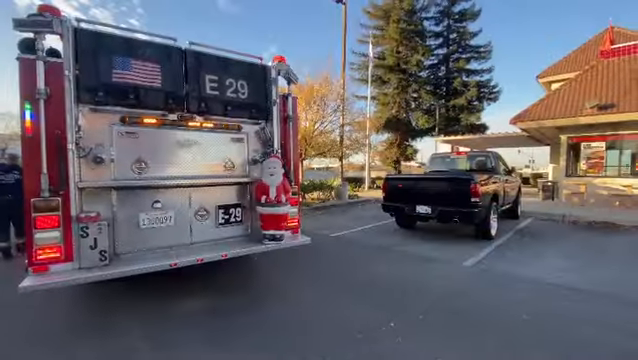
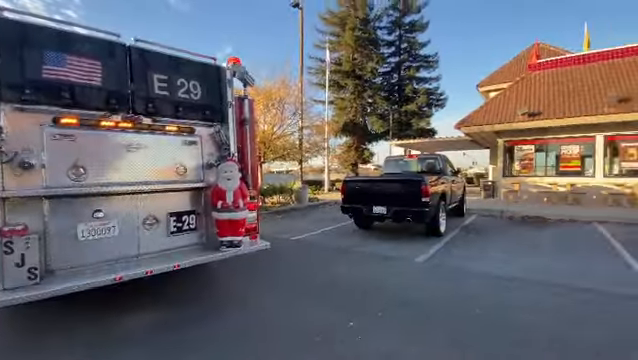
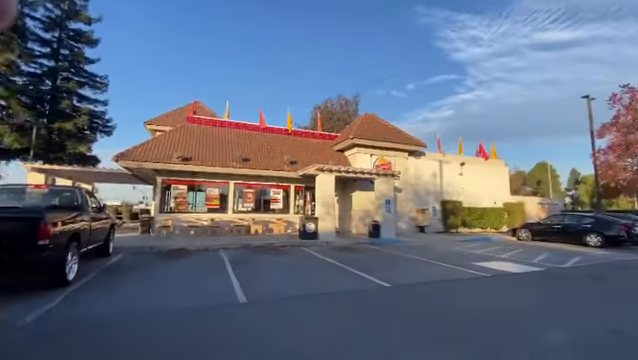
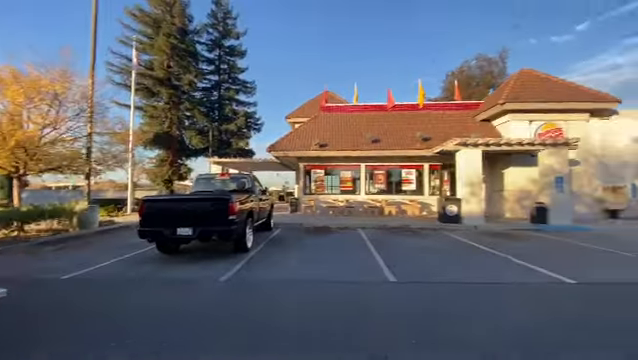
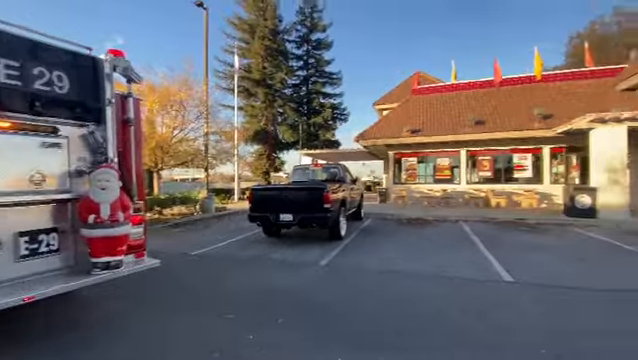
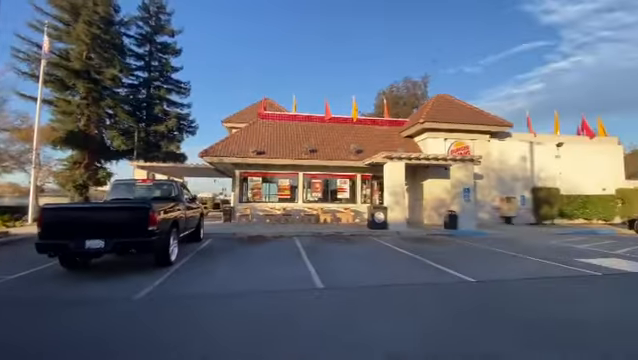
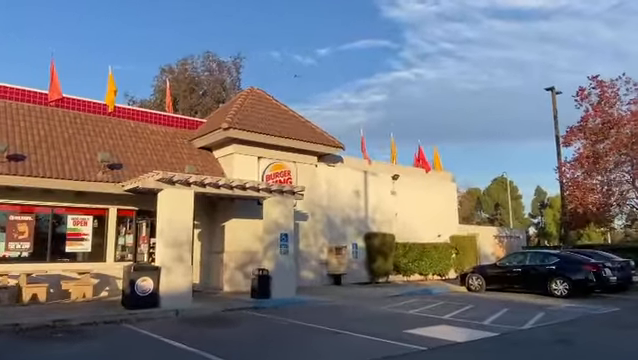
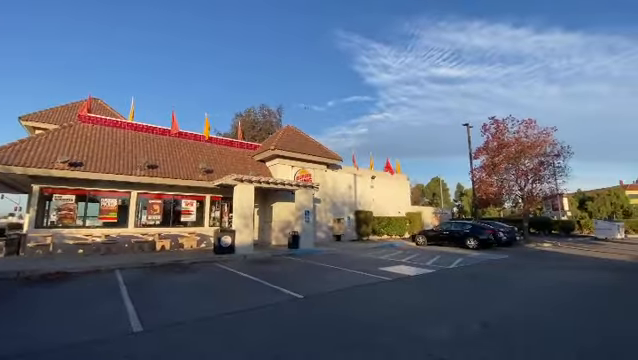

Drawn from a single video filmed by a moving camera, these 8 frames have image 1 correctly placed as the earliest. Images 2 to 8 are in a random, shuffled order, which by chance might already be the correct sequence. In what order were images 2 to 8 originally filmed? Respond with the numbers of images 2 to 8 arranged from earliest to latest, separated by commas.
2, 5, 4, 6, 3, 8, 7
